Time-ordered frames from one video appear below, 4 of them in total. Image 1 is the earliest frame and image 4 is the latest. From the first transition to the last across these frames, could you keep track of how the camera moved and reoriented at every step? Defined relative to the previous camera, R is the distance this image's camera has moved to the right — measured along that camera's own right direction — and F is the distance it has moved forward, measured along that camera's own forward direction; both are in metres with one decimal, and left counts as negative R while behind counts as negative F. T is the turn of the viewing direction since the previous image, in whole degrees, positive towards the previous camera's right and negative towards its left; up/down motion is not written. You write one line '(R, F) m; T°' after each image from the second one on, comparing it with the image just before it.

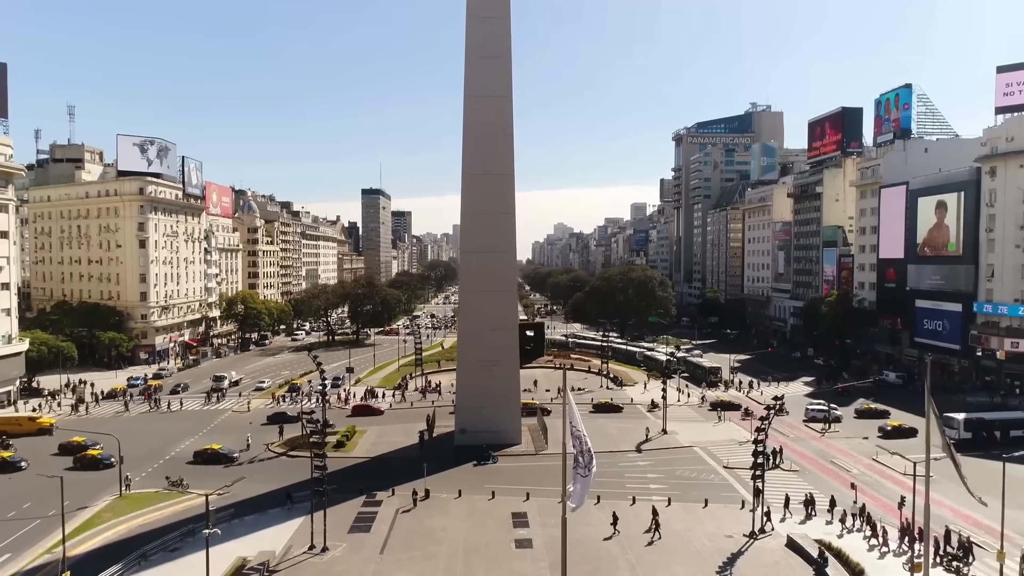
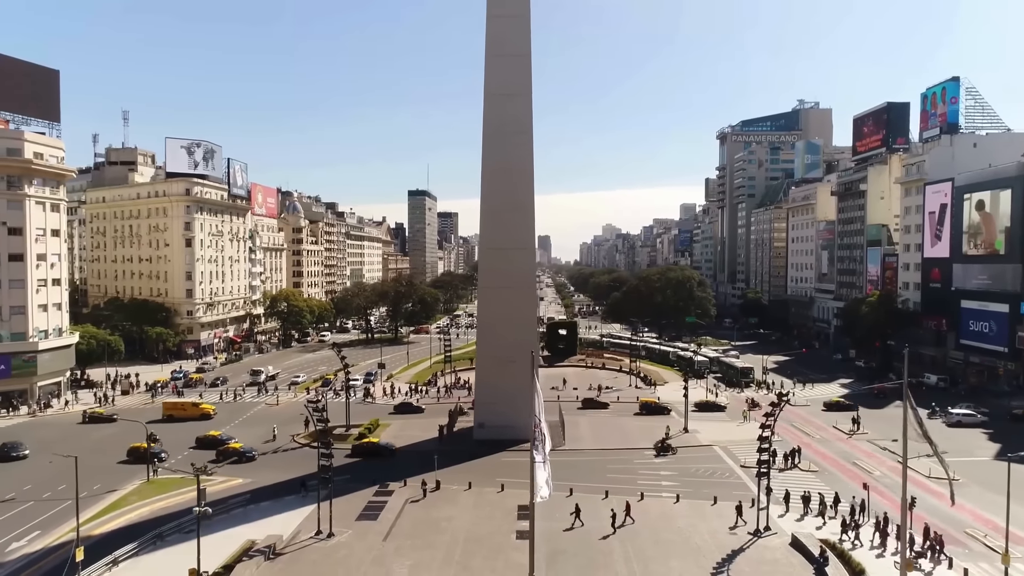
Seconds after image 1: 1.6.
(+1.5, -0.2) m; -4°
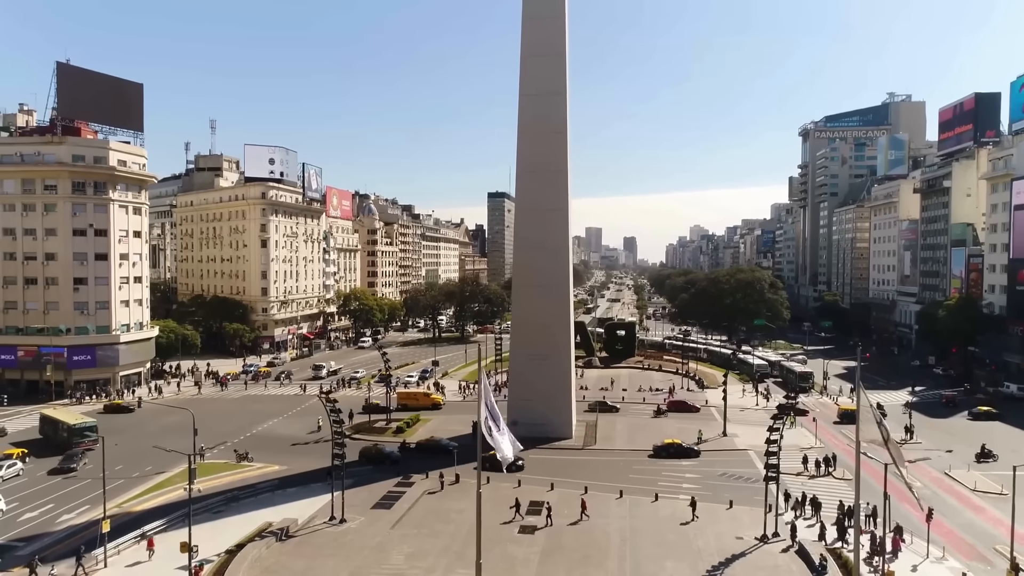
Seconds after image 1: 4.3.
(+2.6, -0.2) m; -7°
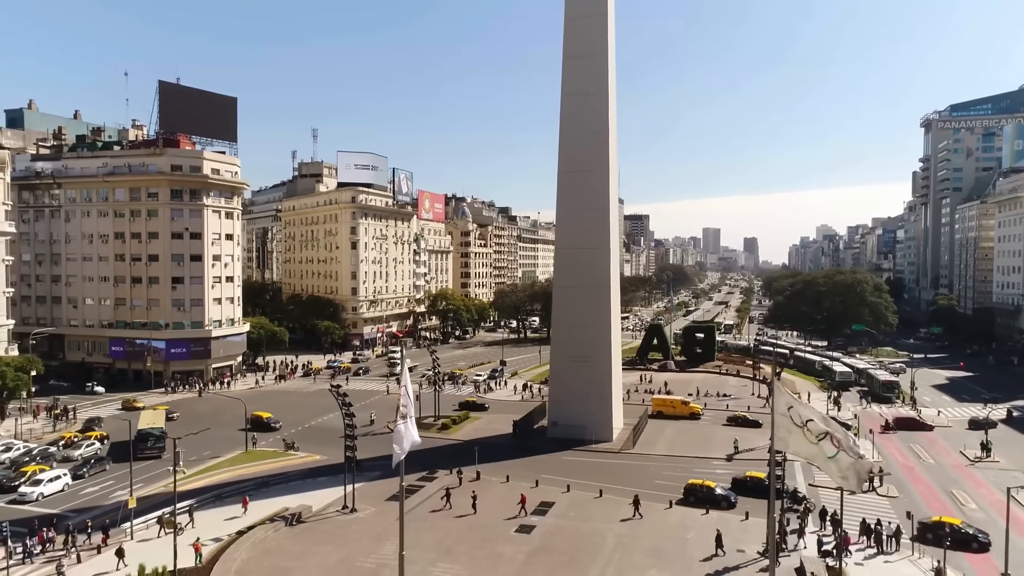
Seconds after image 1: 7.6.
(+3.7, +0.1) m; -9°
